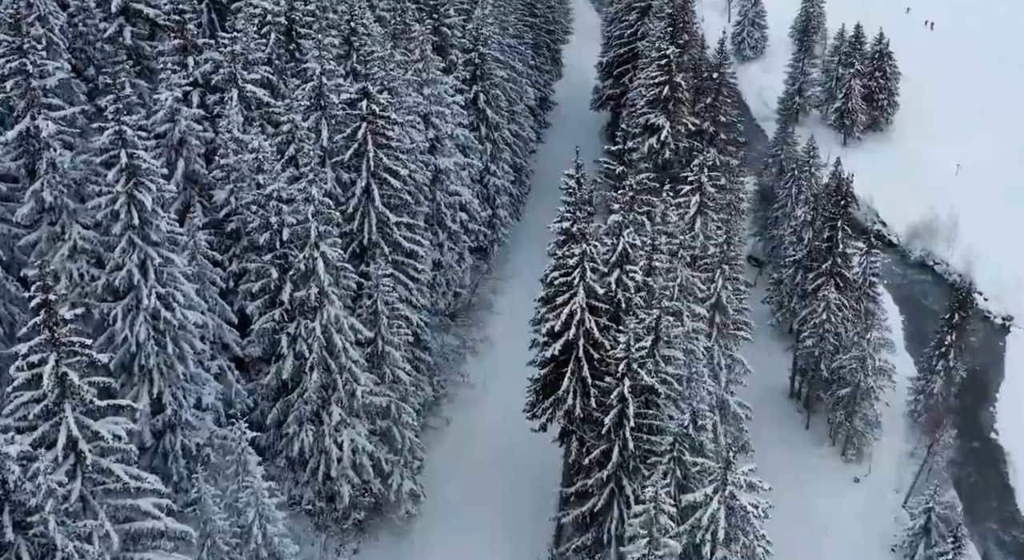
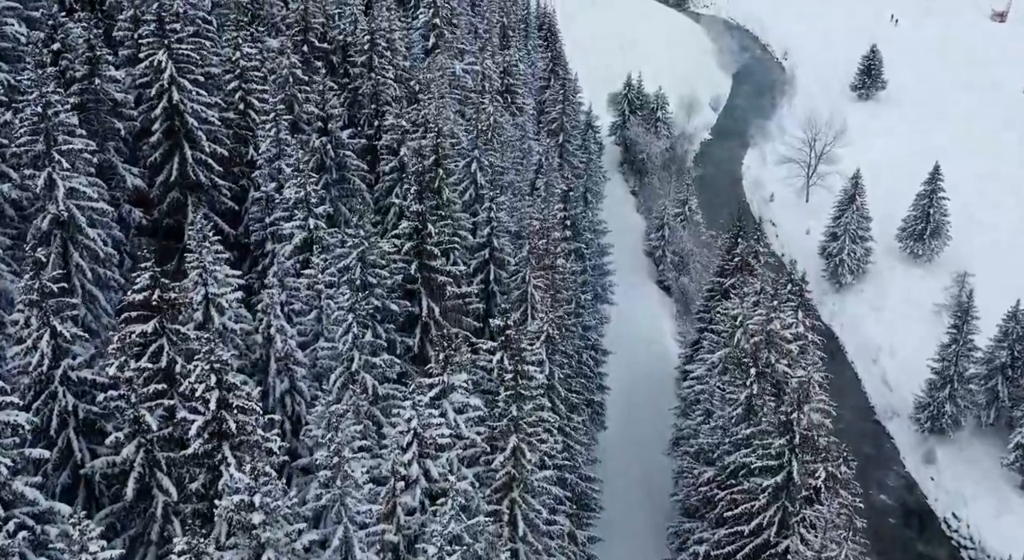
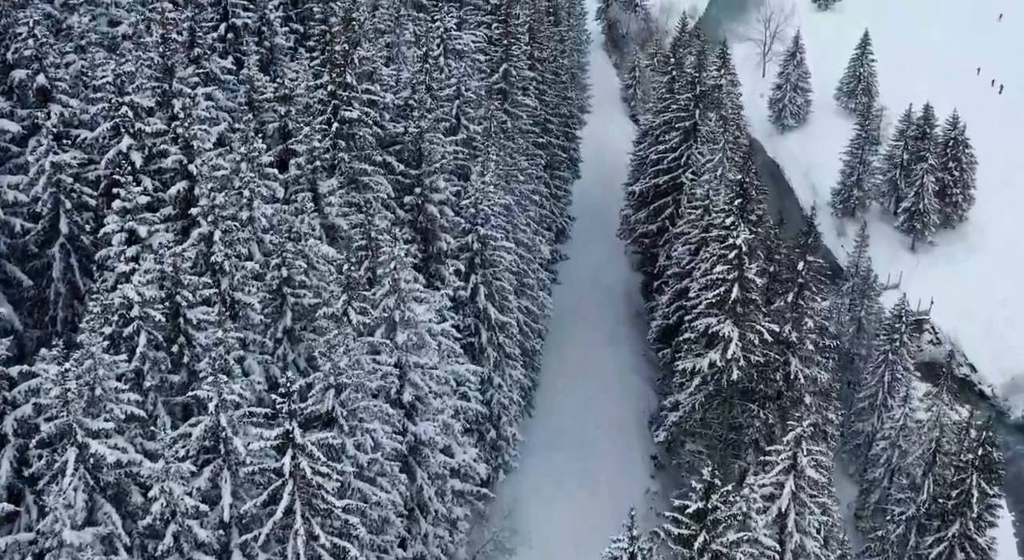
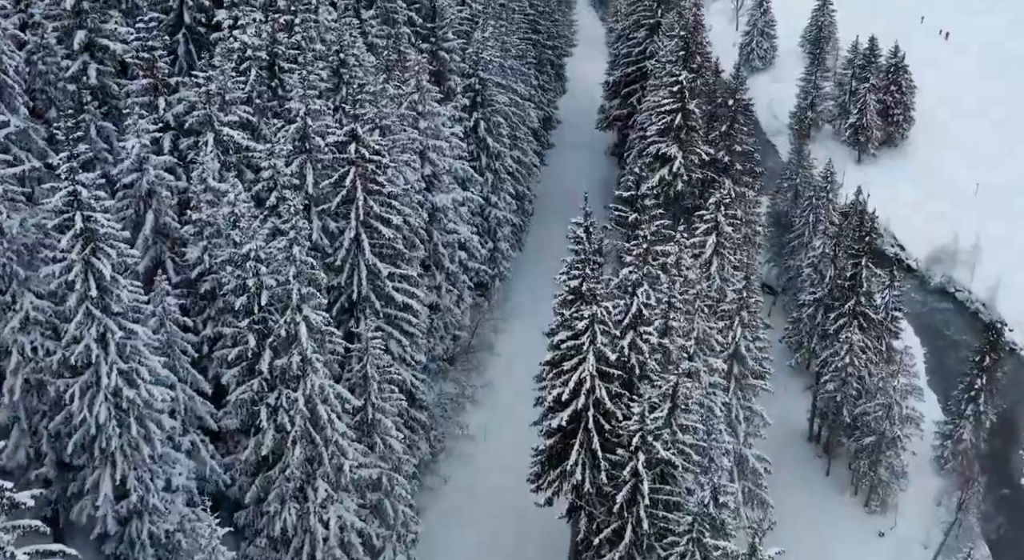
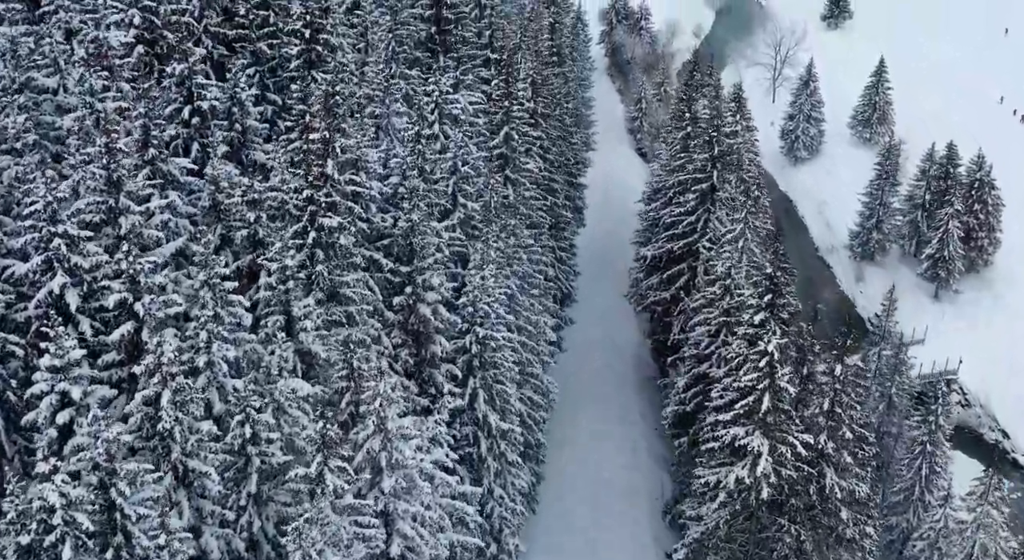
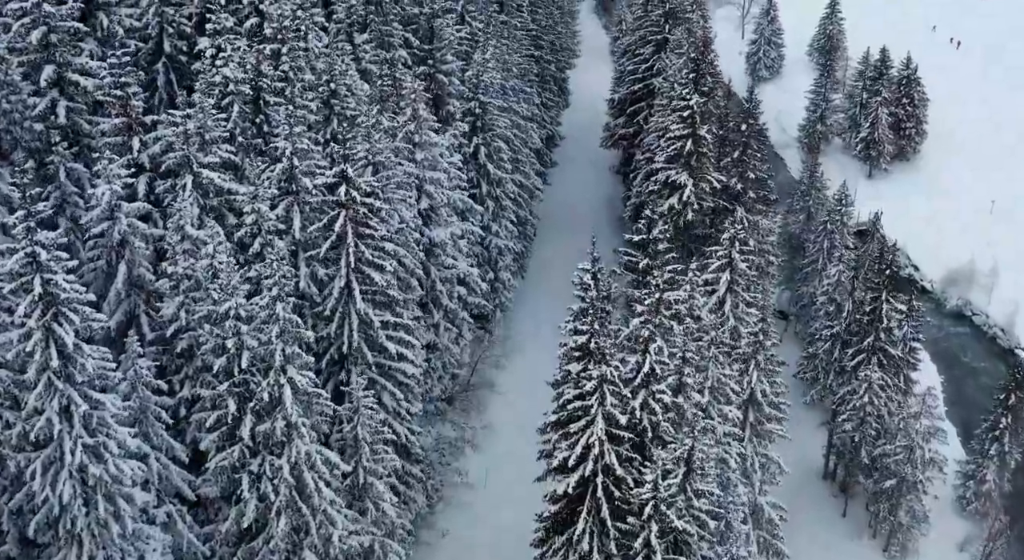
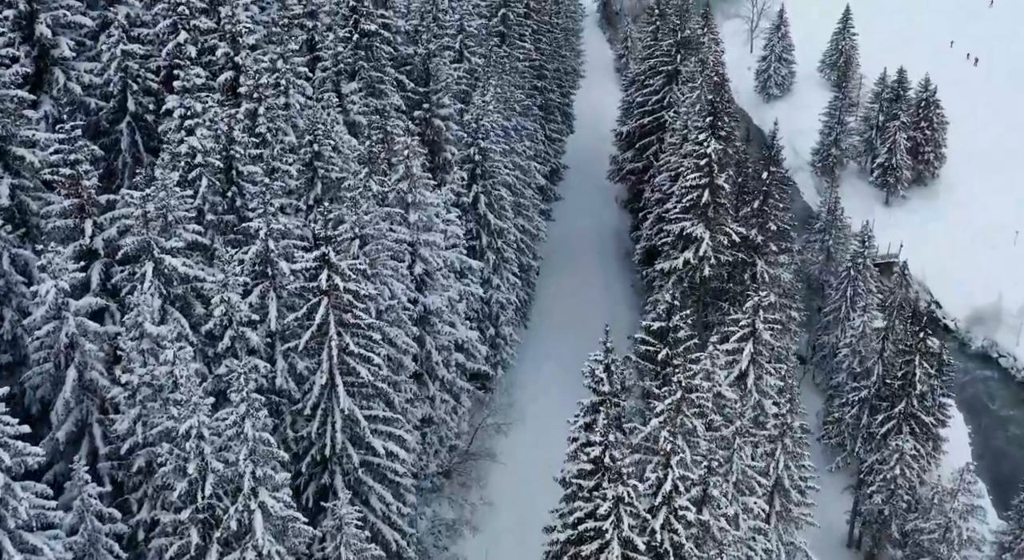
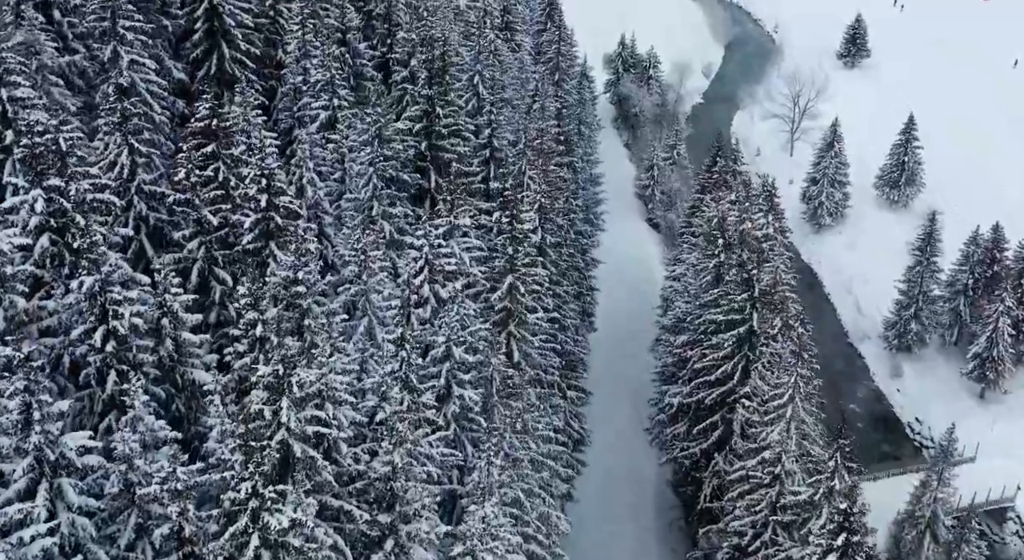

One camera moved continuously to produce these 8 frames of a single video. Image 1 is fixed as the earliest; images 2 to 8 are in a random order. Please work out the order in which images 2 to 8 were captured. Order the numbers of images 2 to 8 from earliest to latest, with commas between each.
4, 6, 7, 3, 5, 8, 2
